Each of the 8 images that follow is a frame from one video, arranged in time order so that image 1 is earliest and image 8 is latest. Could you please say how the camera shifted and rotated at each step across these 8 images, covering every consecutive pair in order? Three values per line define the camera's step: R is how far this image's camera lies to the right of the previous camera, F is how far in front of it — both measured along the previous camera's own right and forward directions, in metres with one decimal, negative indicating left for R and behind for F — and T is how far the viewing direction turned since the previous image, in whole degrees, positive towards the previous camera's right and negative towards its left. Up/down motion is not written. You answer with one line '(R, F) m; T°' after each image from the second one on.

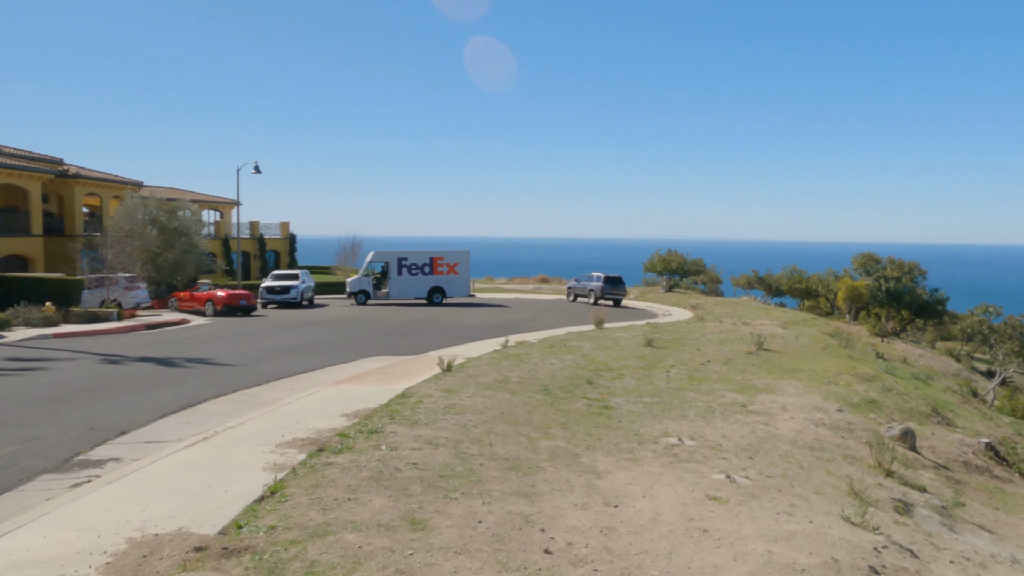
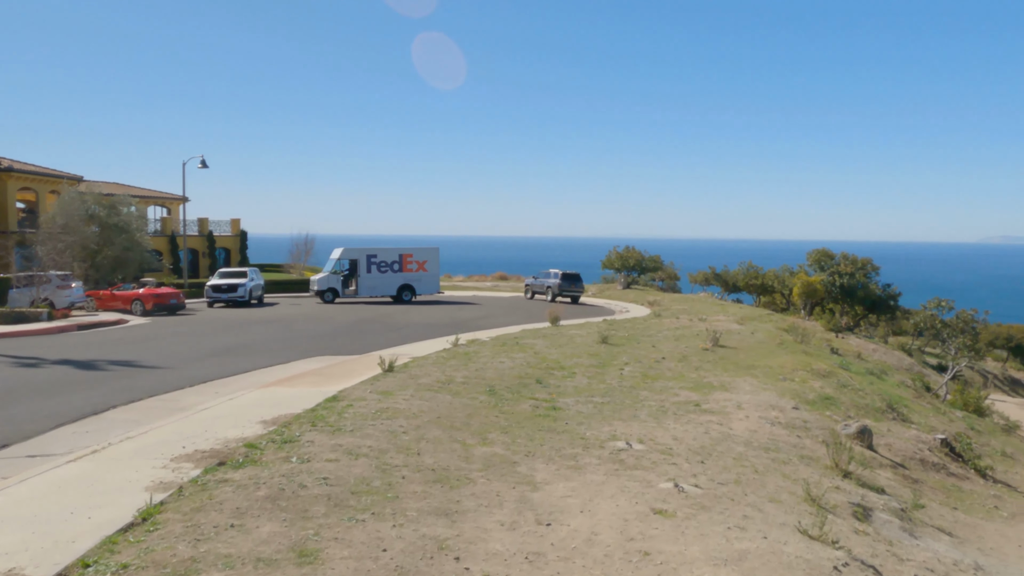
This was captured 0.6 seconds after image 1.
(+0.3, +0.7) m; +3°
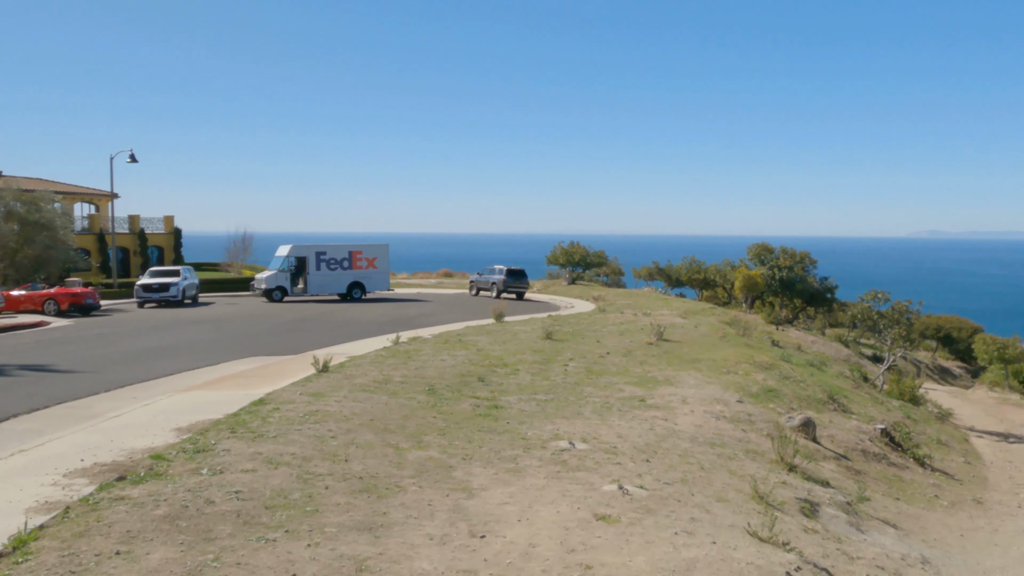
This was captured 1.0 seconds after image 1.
(+0.1, +0.4) m; +4°
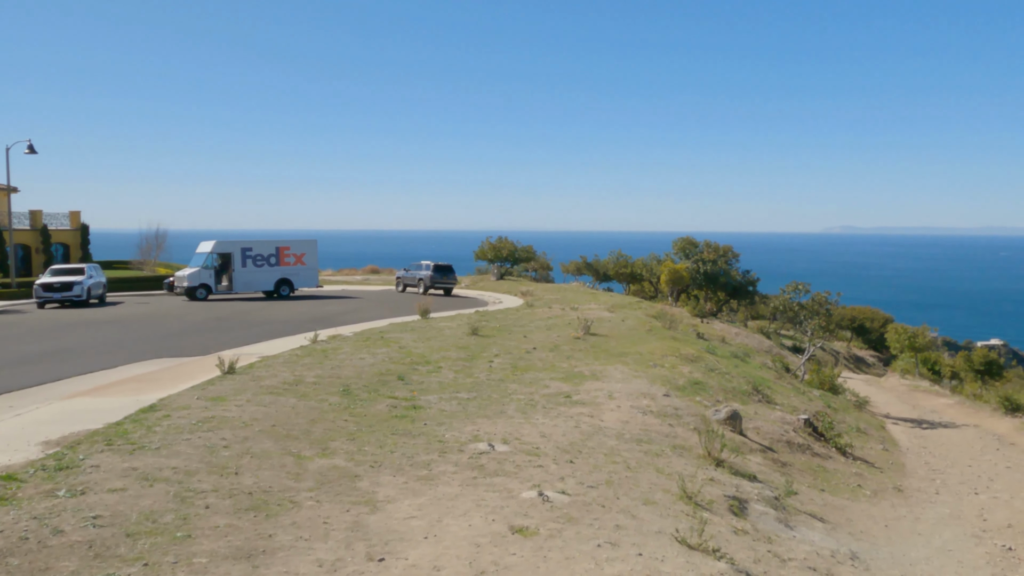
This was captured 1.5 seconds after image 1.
(+0.2, +0.5) m; +5°
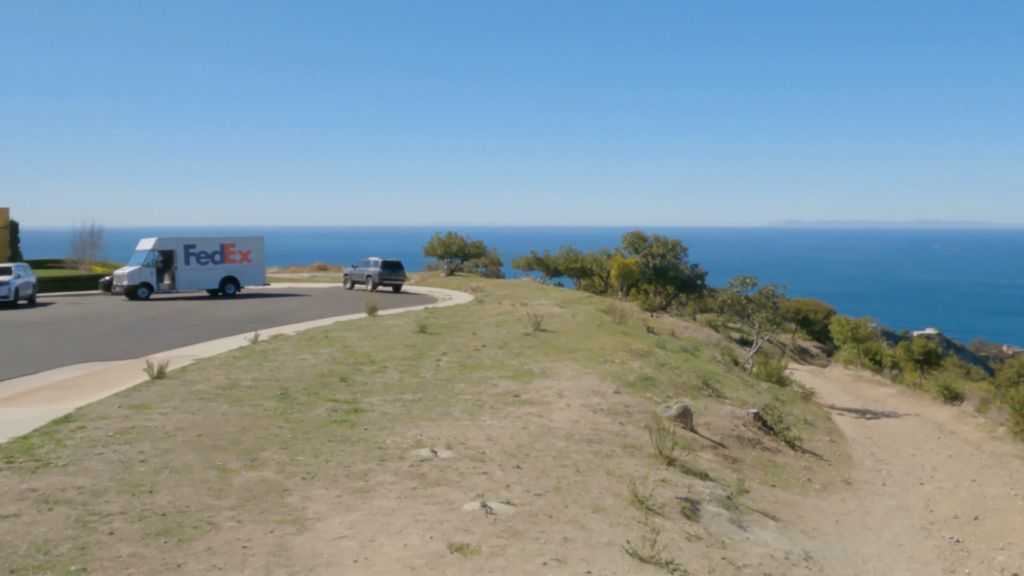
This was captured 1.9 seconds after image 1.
(+0.1, +0.4) m; +4°
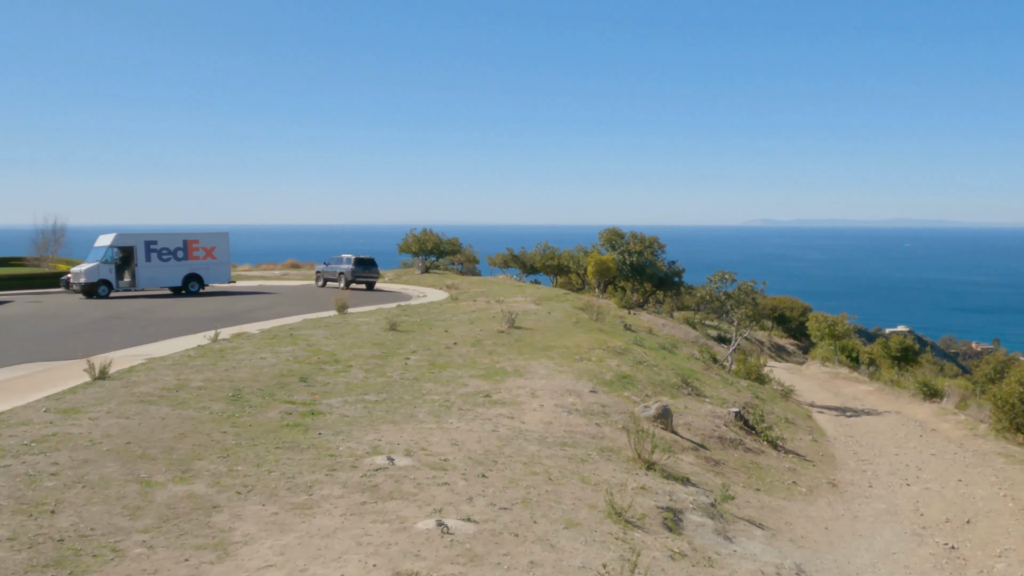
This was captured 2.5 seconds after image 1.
(+0.1, +0.6) m; +2°
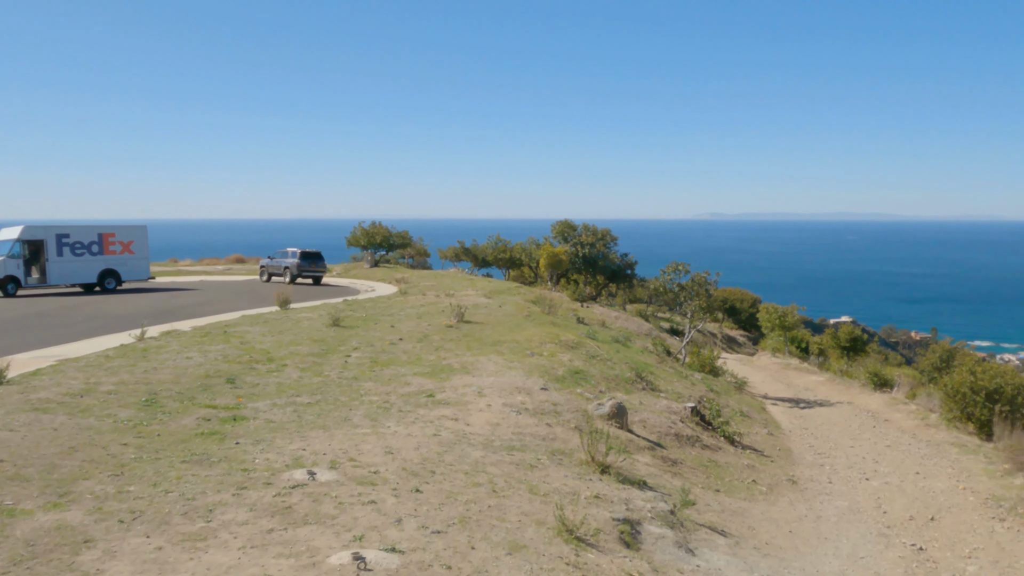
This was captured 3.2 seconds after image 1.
(+0.1, +0.7) m; +3°
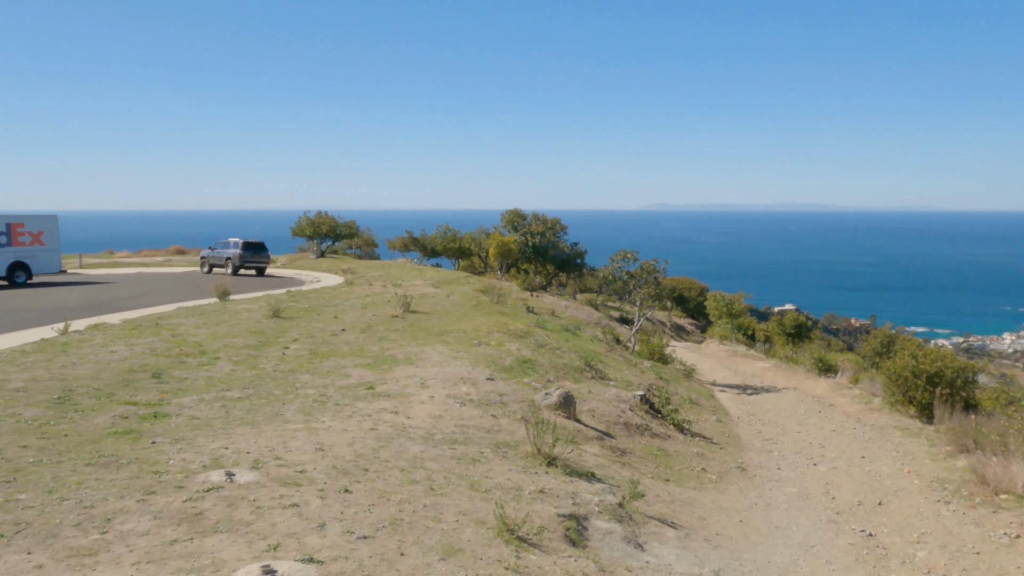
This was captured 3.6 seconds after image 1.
(+0.1, +0.4) m; +4°
